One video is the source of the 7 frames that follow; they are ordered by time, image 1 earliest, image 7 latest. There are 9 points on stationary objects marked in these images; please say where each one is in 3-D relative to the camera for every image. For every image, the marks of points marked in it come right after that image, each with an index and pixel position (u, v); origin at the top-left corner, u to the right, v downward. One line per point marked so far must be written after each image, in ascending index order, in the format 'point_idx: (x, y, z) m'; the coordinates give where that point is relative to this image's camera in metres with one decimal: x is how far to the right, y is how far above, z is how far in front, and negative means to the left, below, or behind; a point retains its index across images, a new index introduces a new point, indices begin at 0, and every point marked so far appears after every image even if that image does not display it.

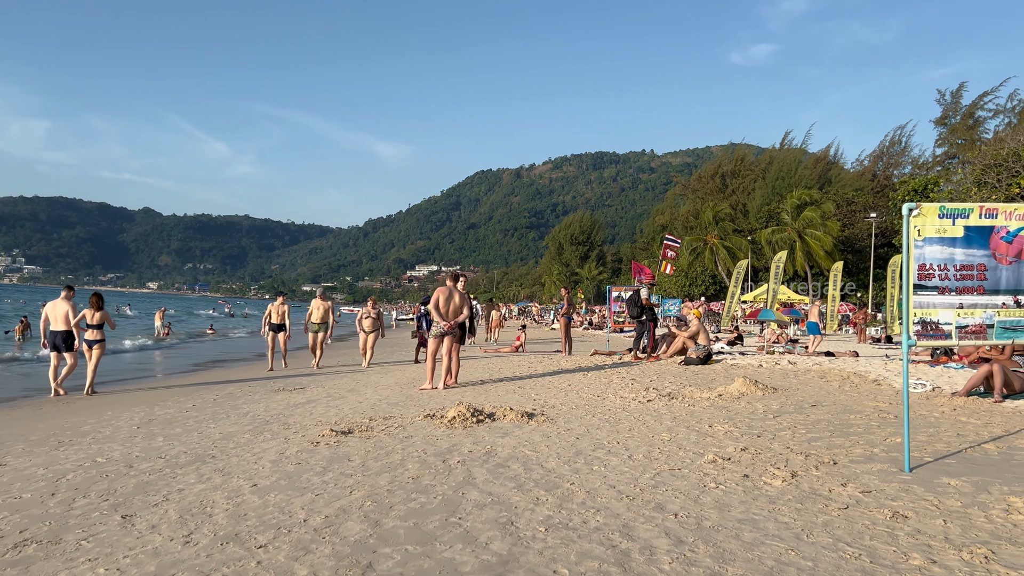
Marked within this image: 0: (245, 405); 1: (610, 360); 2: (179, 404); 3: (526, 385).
0: (-3.0, -1.3, +9.6) m
1: (+1.6, -1.2, +14.2) m
2: (-3.8, -1.3, +9.9) m
3: (+0.2, -1.2, +10.4) m
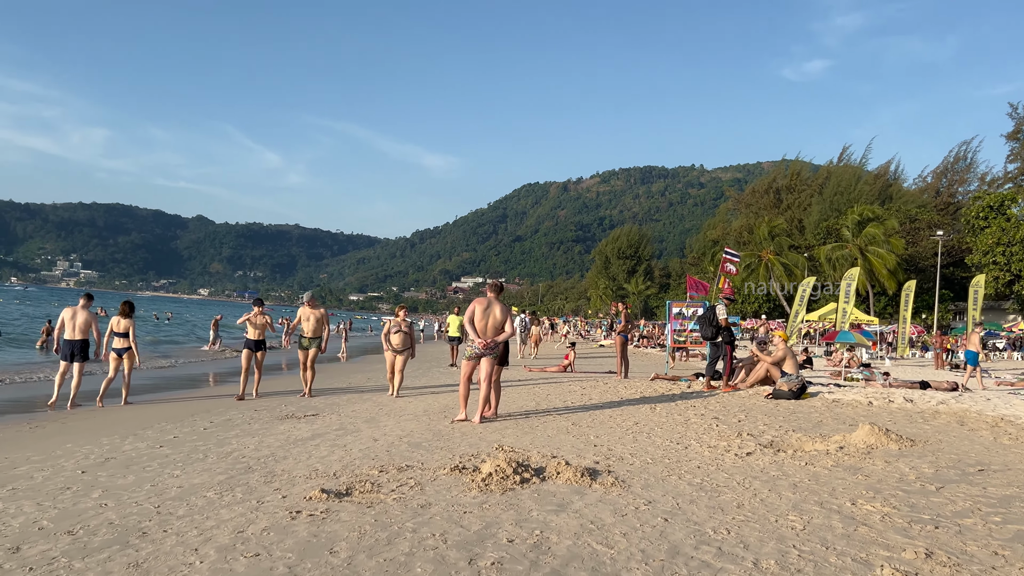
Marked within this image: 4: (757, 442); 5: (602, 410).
0: (-2.5, -1.4, +7.8) m
1: (+2.3, -1.4, +12.1) m
2: (-3.3, -1.4, +8.2) m
3: (+0.7, -1.3, +8.4) m
4: (+2.0, -1.2, +6.9) m
5: (+1.0, -1.3, +9.3) m
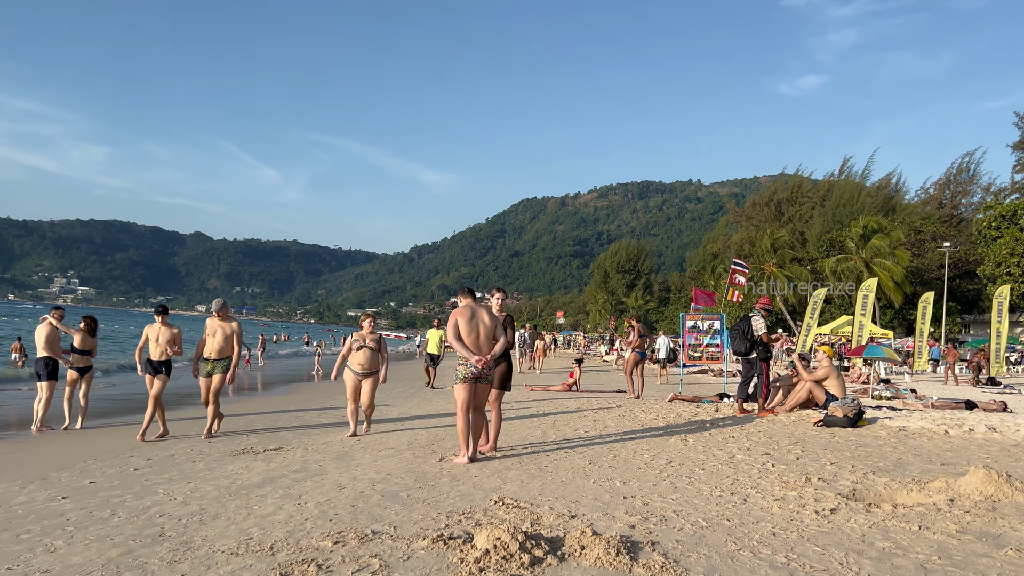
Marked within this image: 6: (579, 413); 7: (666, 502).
0: (-2.5, -1.4, +6.2) m
1: (+2.4, -1.5, +10.5) m
2: (-3.3, -1.4, +6.5) m
3: (+0.7, -1.4, +6.8) m
4: (+2.0, -1.3, +5.3) m
5: (+1.0, -1.4, +7.6) m
6: (+0.8, -1.6, +10.6) m
7: (+0.9, -1.3, +5.1) m
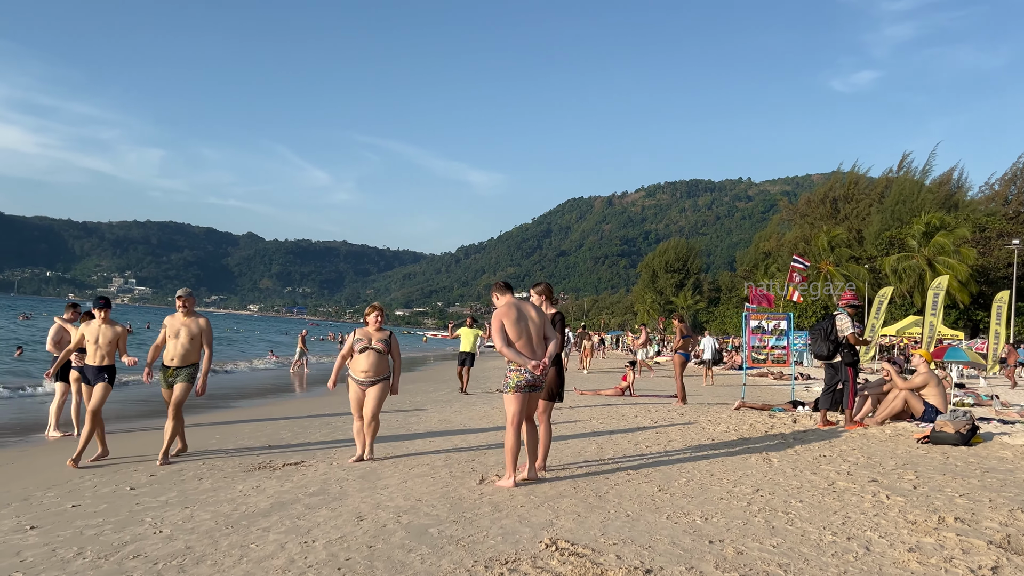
0: (-2.2, -1.4, +5.3) m
1: (+2.9, -1.5, +9.3) m
2: (-3.0, -1.4, +5.7) m
3: (+1.1, -1.3, +5.7) m
4: (+2.3, -1.2, +4.2) m
5: (+1.4, -1.3, +6.5) m
6: (+1.4, -1.5, +9.5) m
7: (+1.2, -1.2, +4.0) m
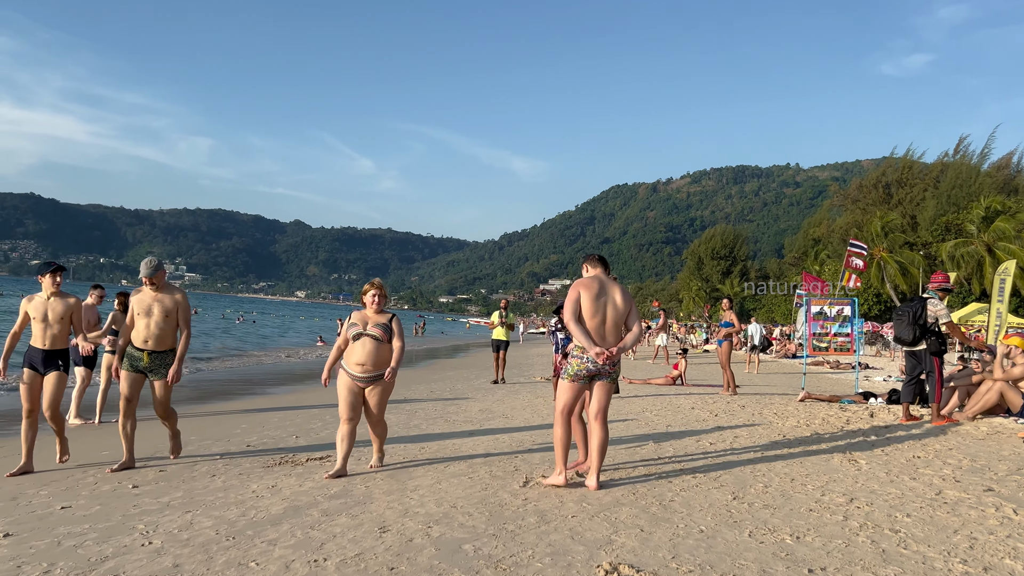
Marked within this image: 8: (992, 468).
0: (-1.9, -1.2, +4.6) m
1: (+3.4, -1.3, +8.4) m
2: (-2.7, -1.2, +5.0) m
3: (+1.4, -1.2, +4.9) m
4: (+2.5, -1.1, +3.3) m
5: (+1.7, -1.2, +5.7) m
6: (+1.8, -1.3, +8.6) m
7: (+1.4, -1.1, +3.2) m
8: (+3.1, -1.1, +5.5) m
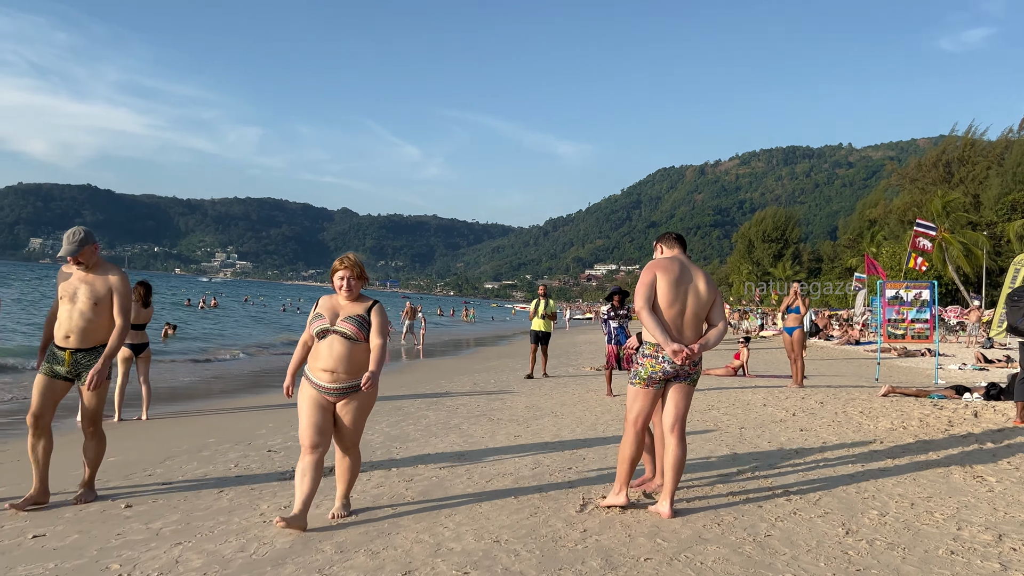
0: (-1.7, -1.2, +3.8) m
1: (+3.8, -1.1, +7.3) m
2: (-2.4, -1.2, +4.3) m
3: (+1.6, -1.1, +3.9) m
4: (+2.7, -1.0, +2.3) m
5: (+2.0, -1.1, +4.7) m
6: (+2.3, -1.2, +7.6) m
7: (+1.5, -1.0, +2.2) m
8: (+3.4, -1.0, +4.4) m
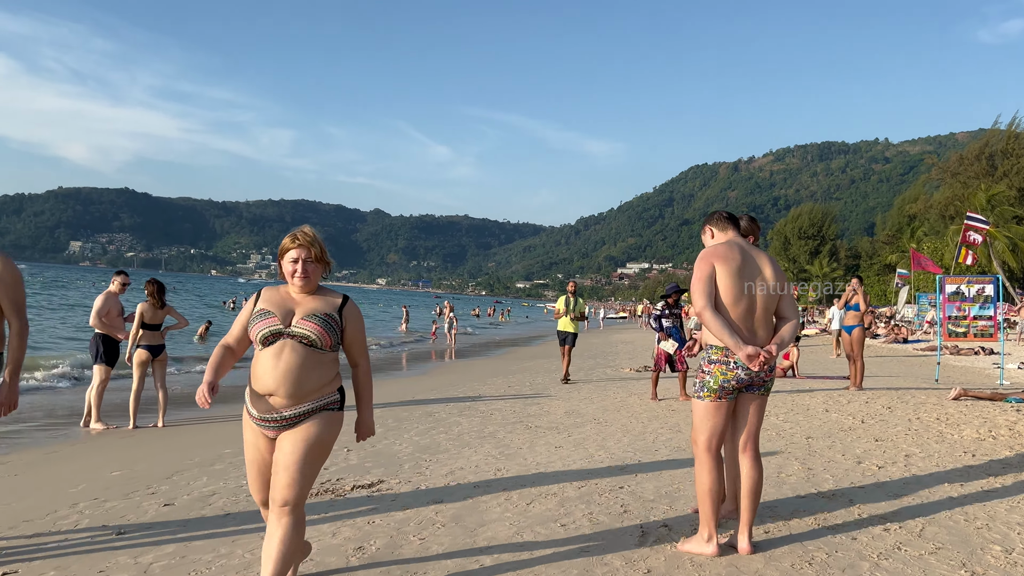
0: (-1.5, -1.1, +3.2) m
1: (+4.1, -1.1, +6.5) m
2: (-2.2, -1.2, +3.7) m
3: (+1.8, -1.0, +3.2) m
4: (+2.8, -1.0, +1.5) m
5: (+2.2, -1.0, +4.0) m
6: (+2.6, -1.1, +6.9) m
7: (+1.7, -1.0, +1.5) m
8: (+3.6, -1.0, +3.7) m
